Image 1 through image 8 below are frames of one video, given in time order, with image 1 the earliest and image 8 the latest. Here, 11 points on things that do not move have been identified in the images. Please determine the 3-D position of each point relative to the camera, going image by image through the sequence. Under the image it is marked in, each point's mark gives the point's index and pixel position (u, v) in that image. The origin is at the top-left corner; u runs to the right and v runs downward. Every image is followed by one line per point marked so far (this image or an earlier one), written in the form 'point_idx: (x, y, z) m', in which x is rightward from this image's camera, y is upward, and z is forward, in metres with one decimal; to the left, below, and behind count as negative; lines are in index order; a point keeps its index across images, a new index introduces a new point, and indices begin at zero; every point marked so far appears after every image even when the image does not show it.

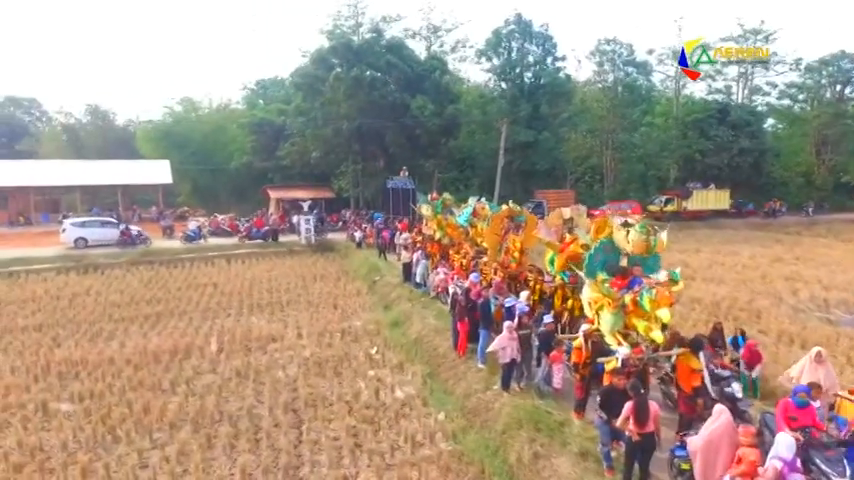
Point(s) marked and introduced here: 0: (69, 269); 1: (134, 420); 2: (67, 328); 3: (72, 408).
0: (-9.6, -0.7, +19.8) m
1: (-3.6, -2.2, +8.9) m
2: (-6.7, -1.6, +13.8) m
3: (-4.5, -2.1, +9.6) m
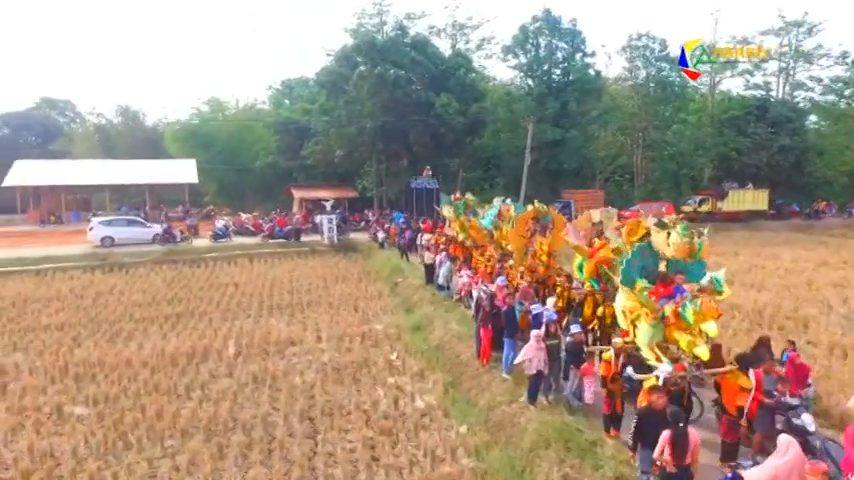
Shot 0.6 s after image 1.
0: (-8.9, -0.7, +19.7) m
1: (-3.3, -2.2, +8.6) m
2: (-6.2, -1.6, +13.6) m
3: (-4.2, -2.1, +9.4) m
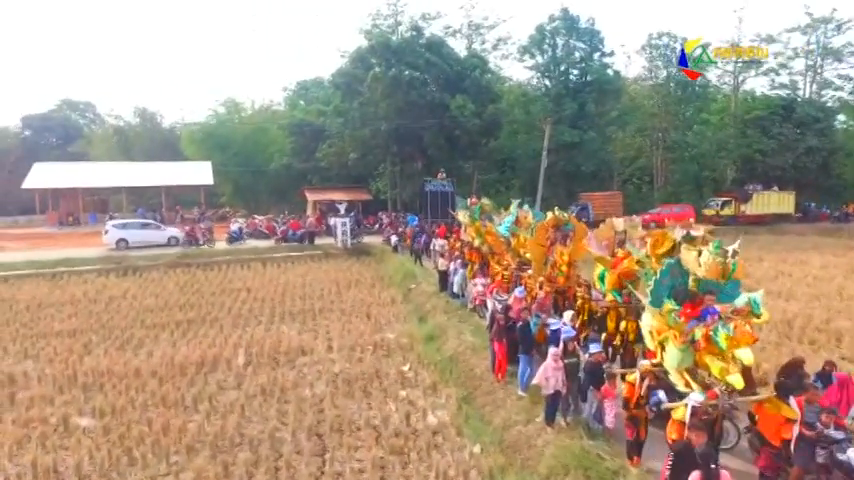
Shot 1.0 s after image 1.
0: (-8.5, -0.8, +19.6) m
1: (-3.2, -2.3, +8.4) m
2: (-6.0, -1.7, +13.4) m
3: (-4.1, -2.2, +9.1) m
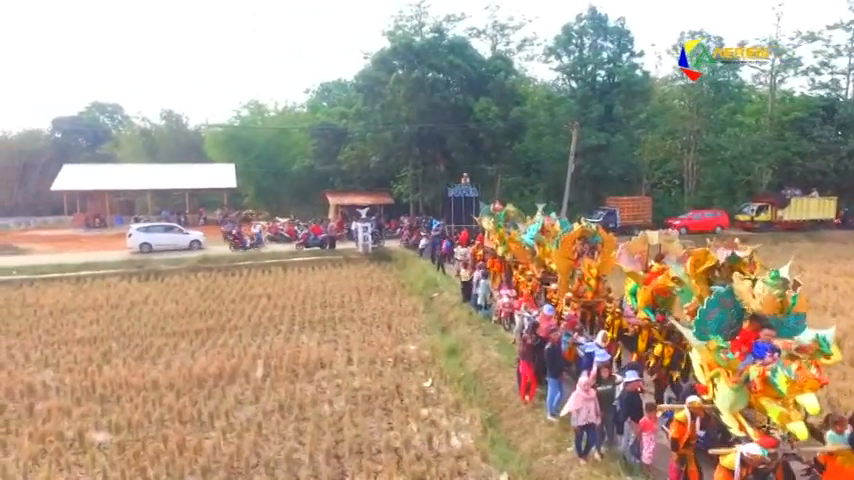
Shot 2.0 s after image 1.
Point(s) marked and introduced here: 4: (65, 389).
0: (-7.9, -0.9, +19.4) m
1: (-2.9, -2.4, +8.0) m
2: (-5.6, -1.8, +13.2) m
3: (-3.8, -2.3, +8.8) m
4: (-5.2, -2.1, +10.6) m
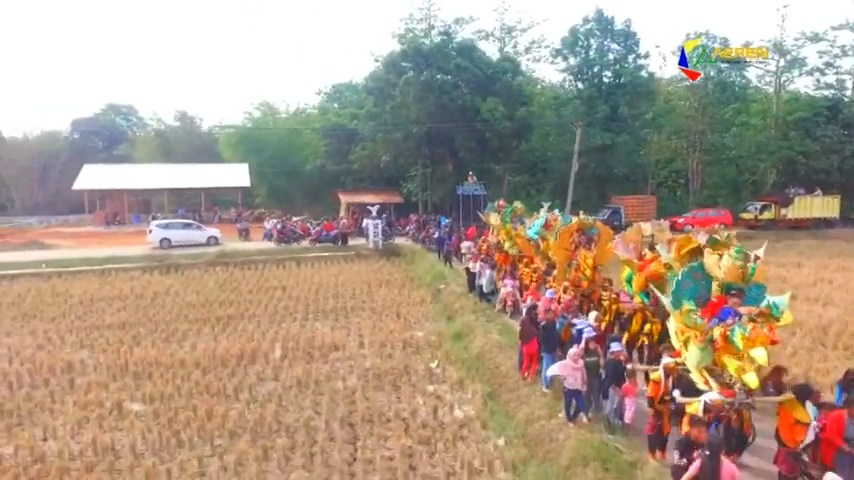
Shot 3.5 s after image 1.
0: (-7.7, -0.8, +20.2) m
1: (-2.9, -2.3, +8.8) m
2: (-5.4, -1.7, +14.0) m
3: (-3.7, -2.2, +9.6) m
4: (-5.1, -2.0, +11.4) m
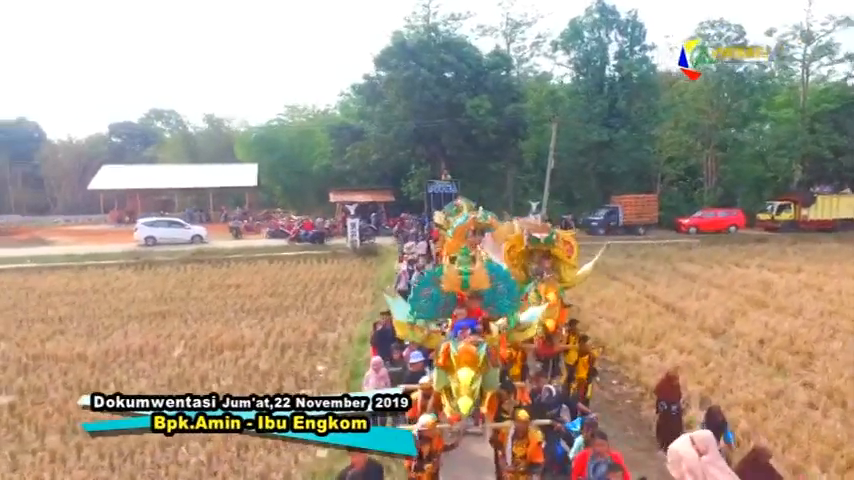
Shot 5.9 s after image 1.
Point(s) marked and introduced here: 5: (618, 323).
0: (-8.4, -0.7, +20.3) m
1: (-4.6, -2.2, +8.5) m
2: (-6.7, -1.6, +13.9) m
3: (-5.3, -2.1, +9.4) m
4: (-6.6, -1.9, +11.3) m
5: (+3.6, -1.6, +13.4) m
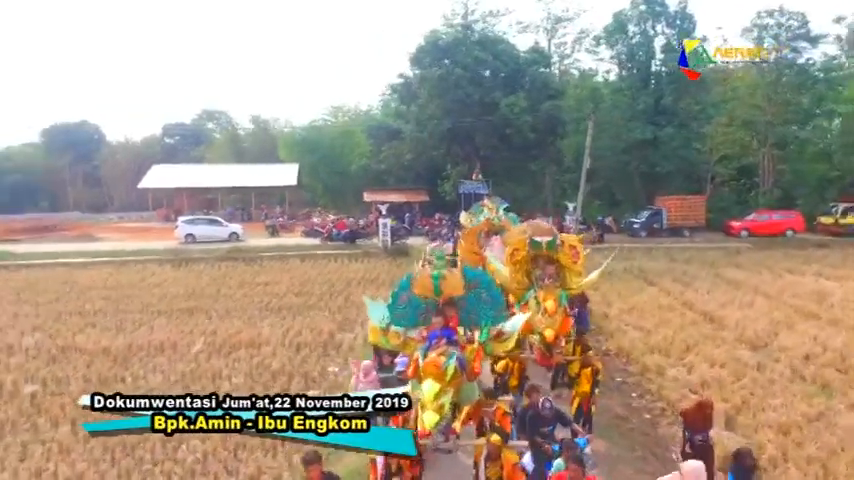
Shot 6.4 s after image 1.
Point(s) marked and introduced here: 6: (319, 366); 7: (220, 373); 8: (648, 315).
0: (-7.6, -0.6, +20.8) m
1: (-4.5, -2.1, +8.8) m
2: (-6.3, -1.6, +14.3) m
3: (-5.2, -2.1, +9.7) m
4: (-6.3, -1.9, +11.7) m
5: (+4.0, -1.7, +13.1) m
6: (-1.5, -1.8, +10.1) m
7: (-2.8, -1.8, +9.9) m
8: (+4.4, -1.5, +14.5) m
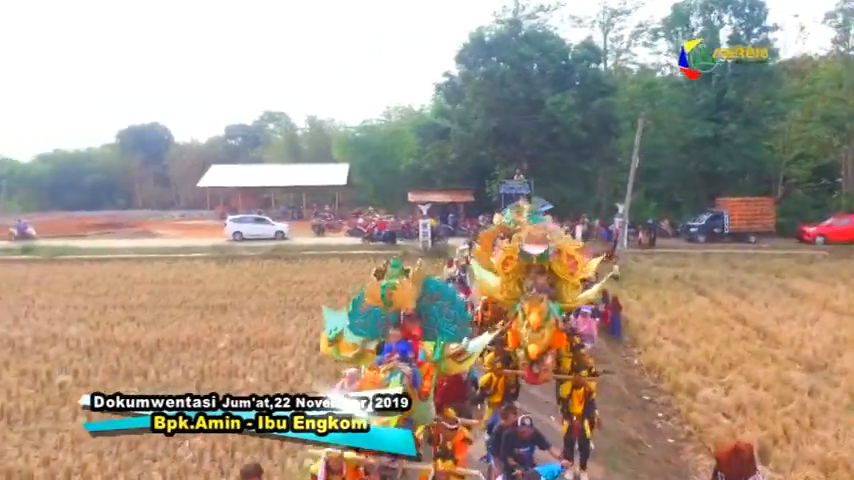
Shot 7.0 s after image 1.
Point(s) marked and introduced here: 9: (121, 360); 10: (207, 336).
0: (-6.4, -0.6, +21.3) m
1: (-4.4, -2.1, +9.0) m
2: (-5.7, -1.5, +14.7) m
3: (-5.0, -2.0, +10.0) m
4: (-6.0, -1.8, +12.1) m
5: (+4.4, -1.7, +12.6) m
6: (-1.3, -1.8, +10.1) m
7: (-2.6, -1.8, +10.0) m
8: (+5.0, -1.6, +14.0) m
9: (-4.6, -1.8, +11.0) m
10: (-3.7, -1.6, +12.2) m
